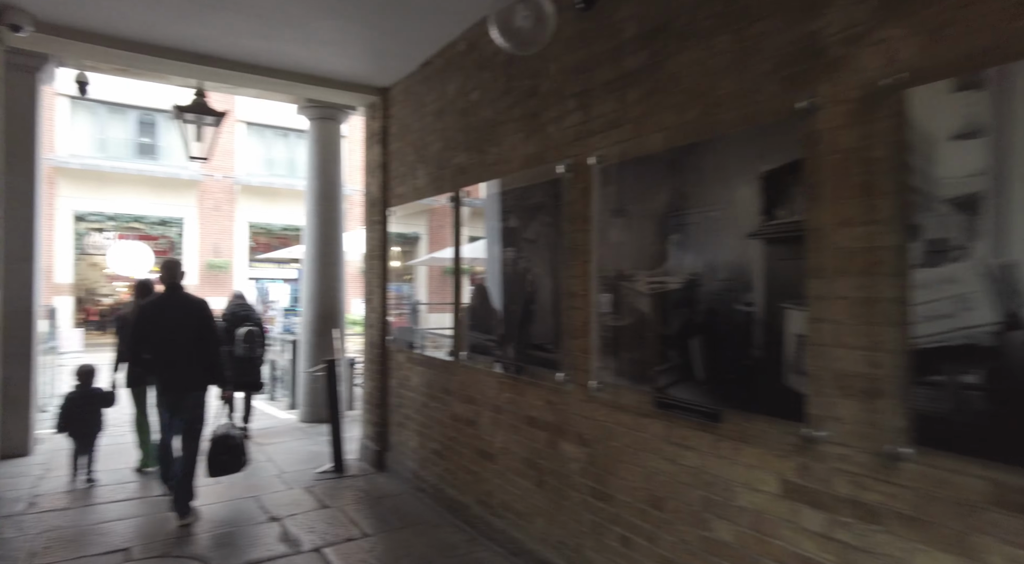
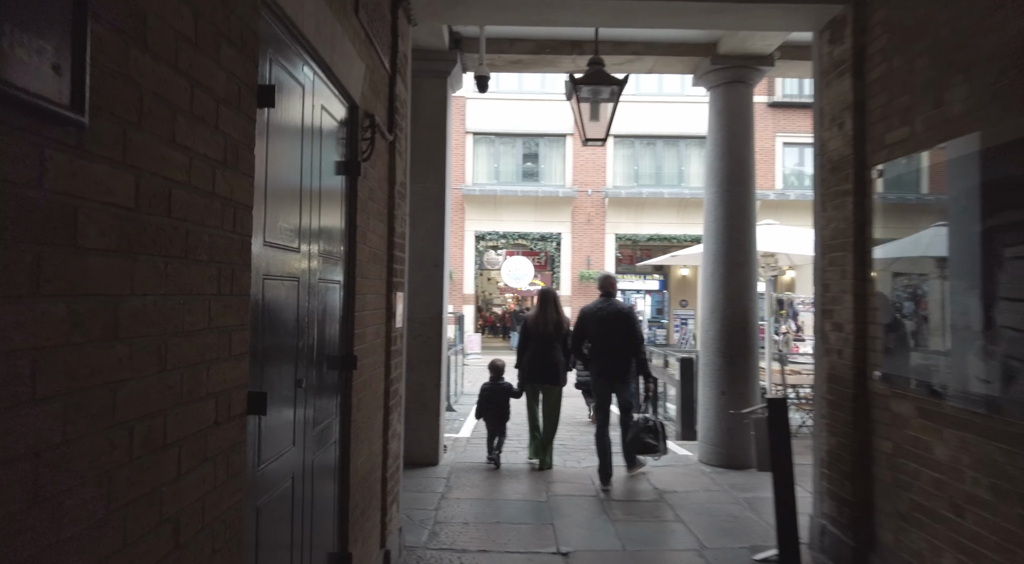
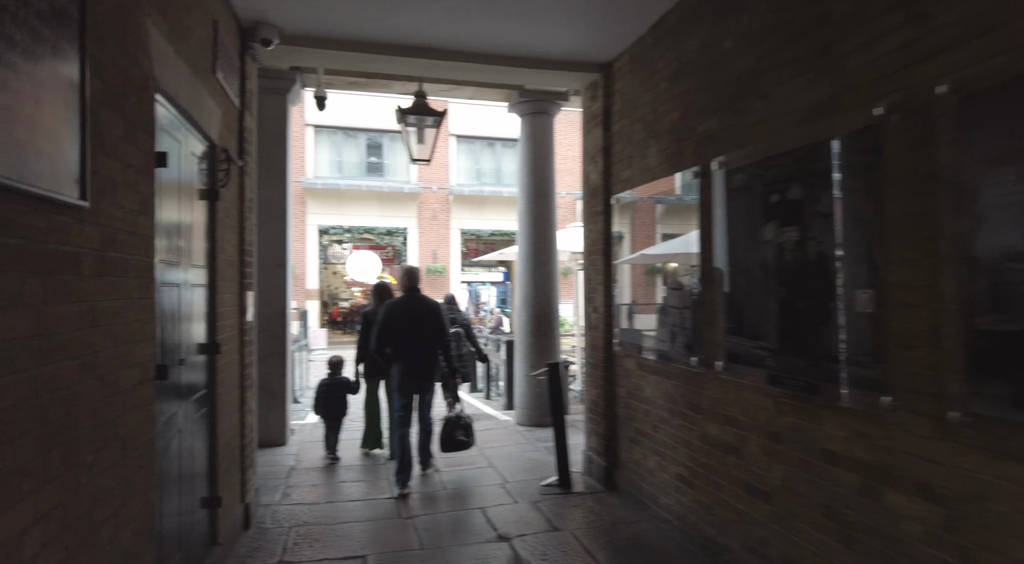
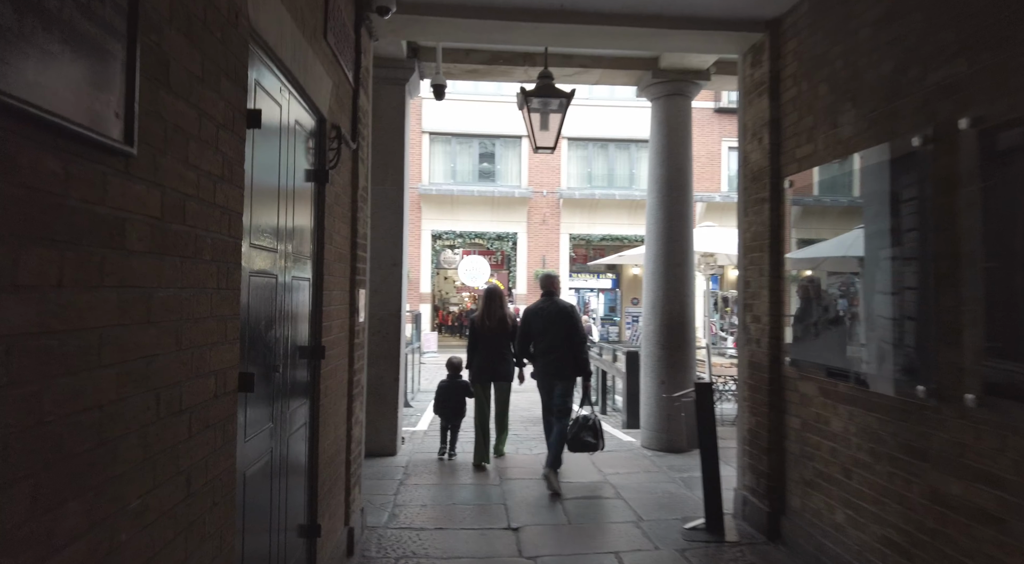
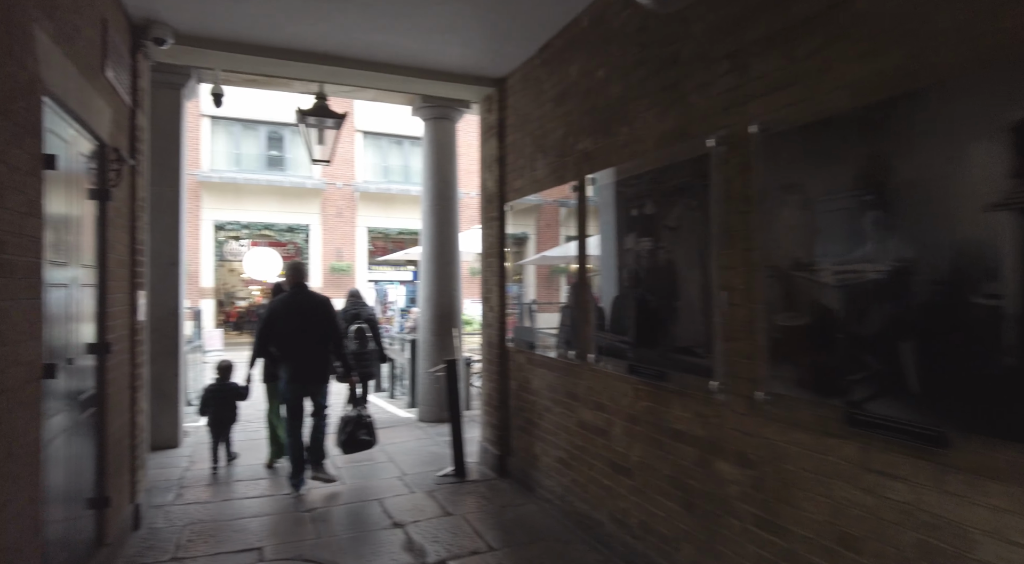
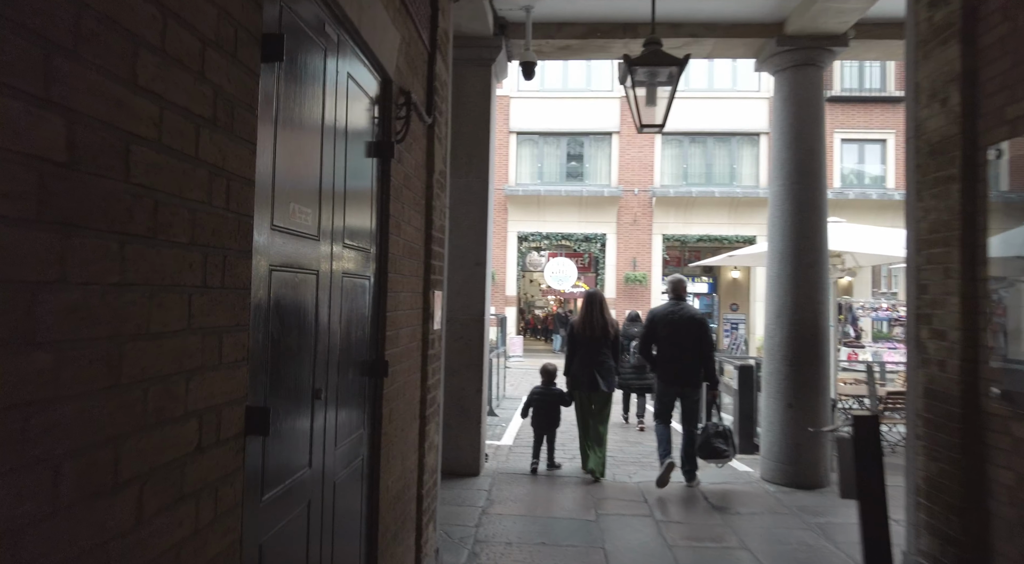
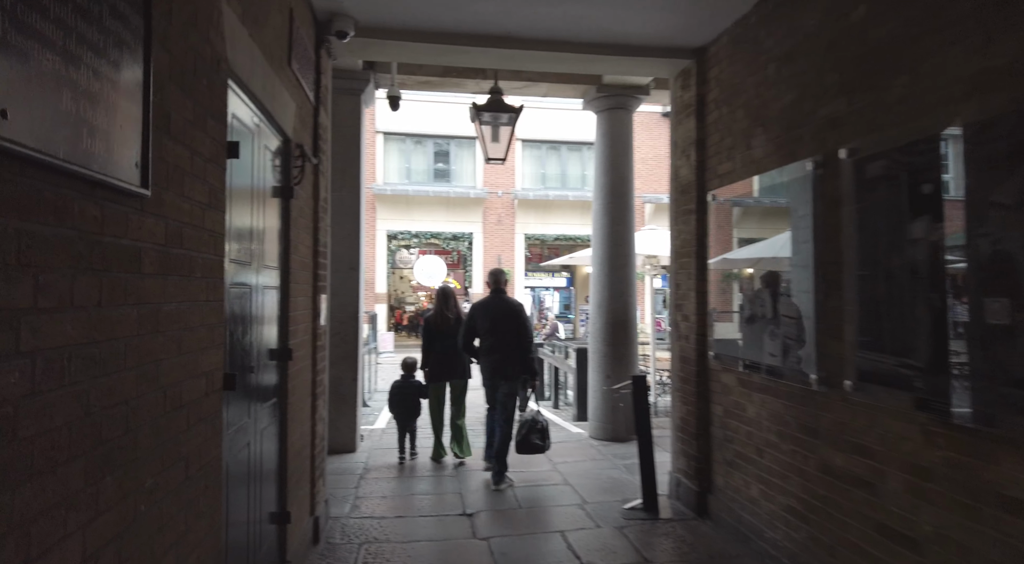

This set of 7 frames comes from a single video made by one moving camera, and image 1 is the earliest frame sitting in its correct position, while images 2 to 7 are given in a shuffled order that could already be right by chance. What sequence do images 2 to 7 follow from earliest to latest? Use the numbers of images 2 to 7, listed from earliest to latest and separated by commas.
5, 3, 7, 4, 2, 6
